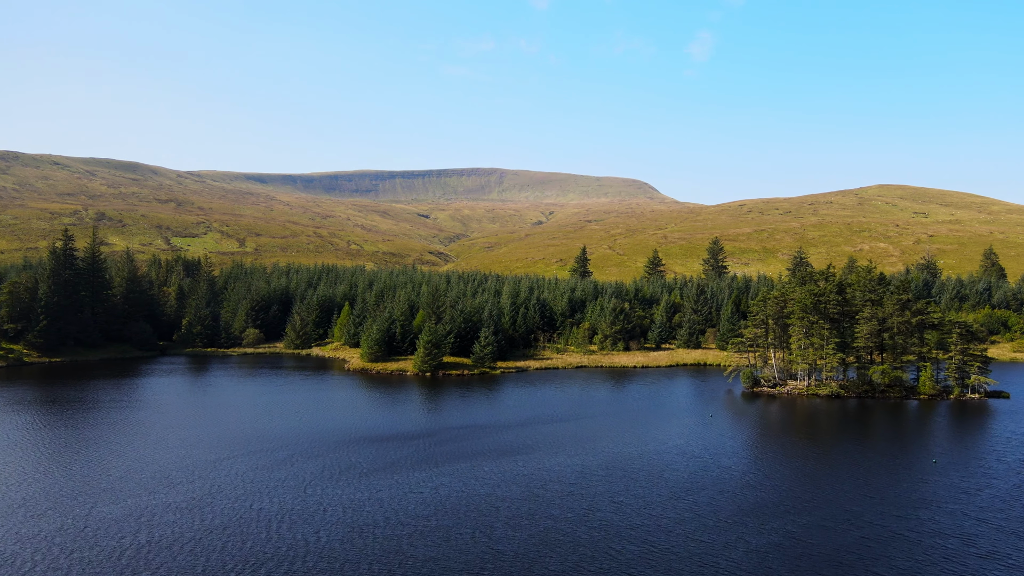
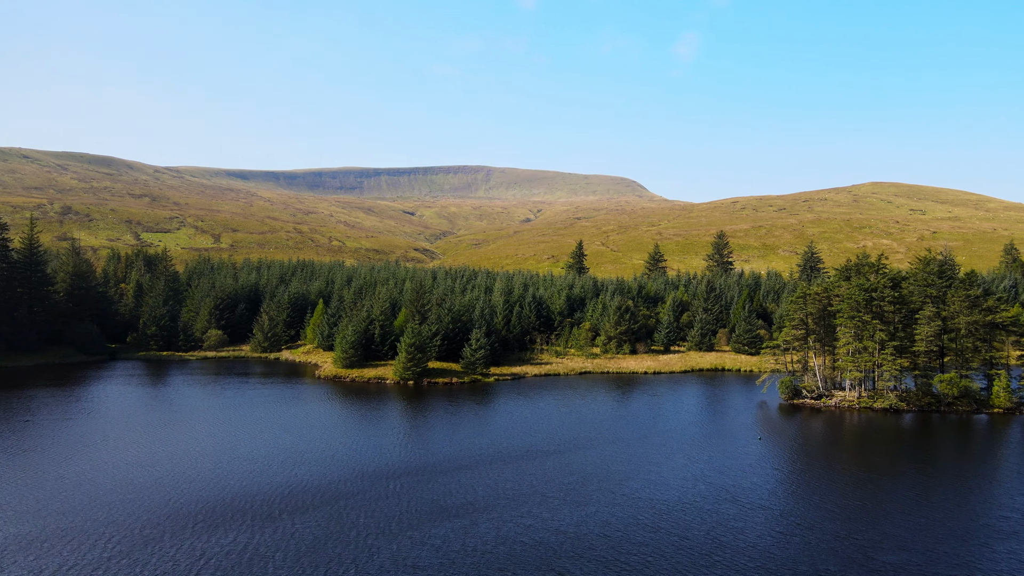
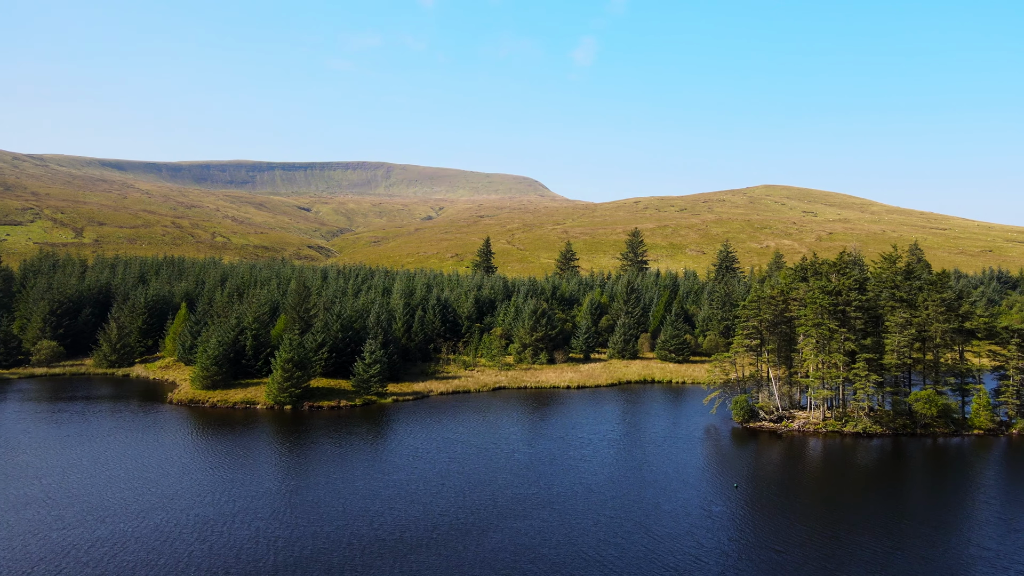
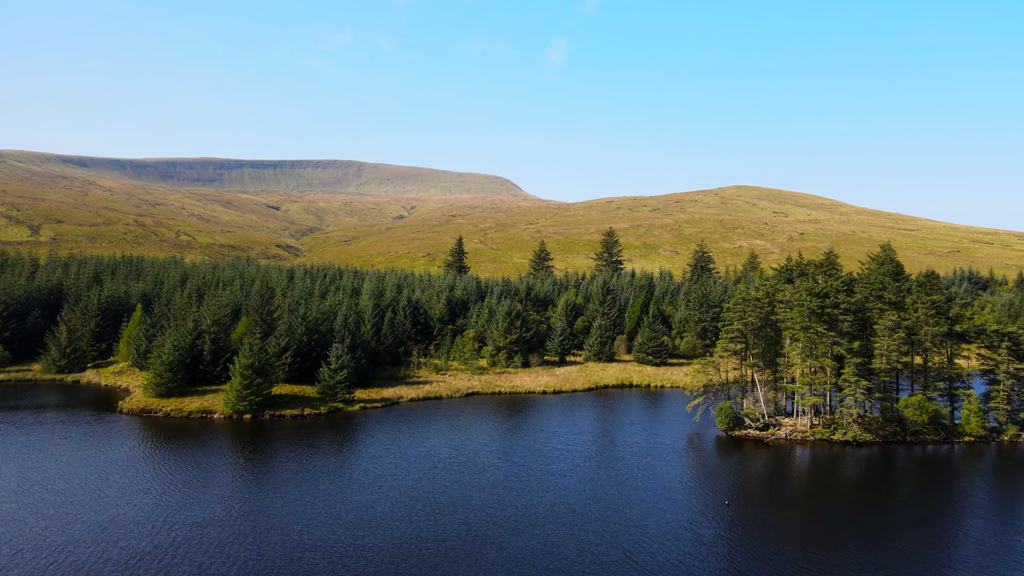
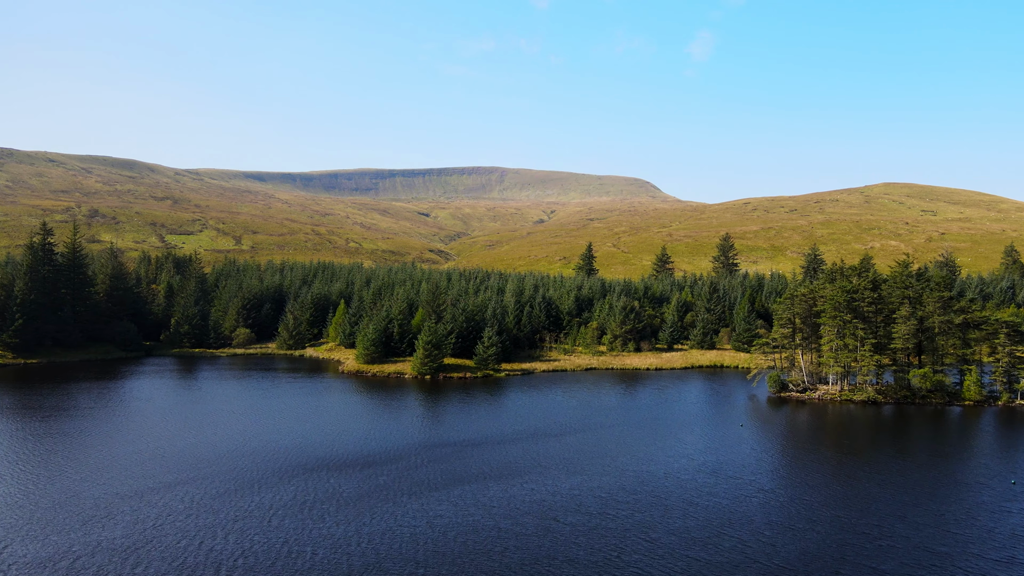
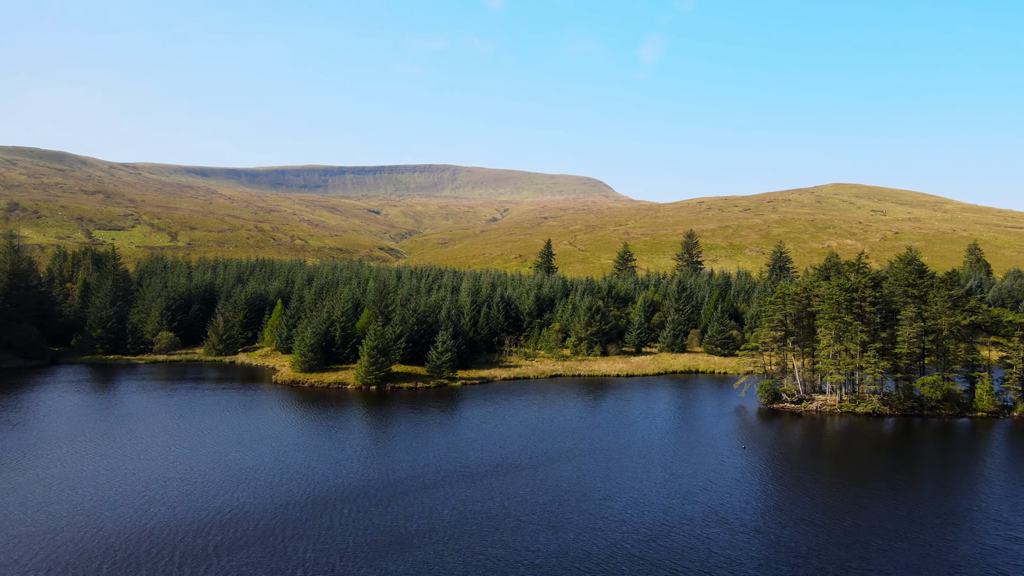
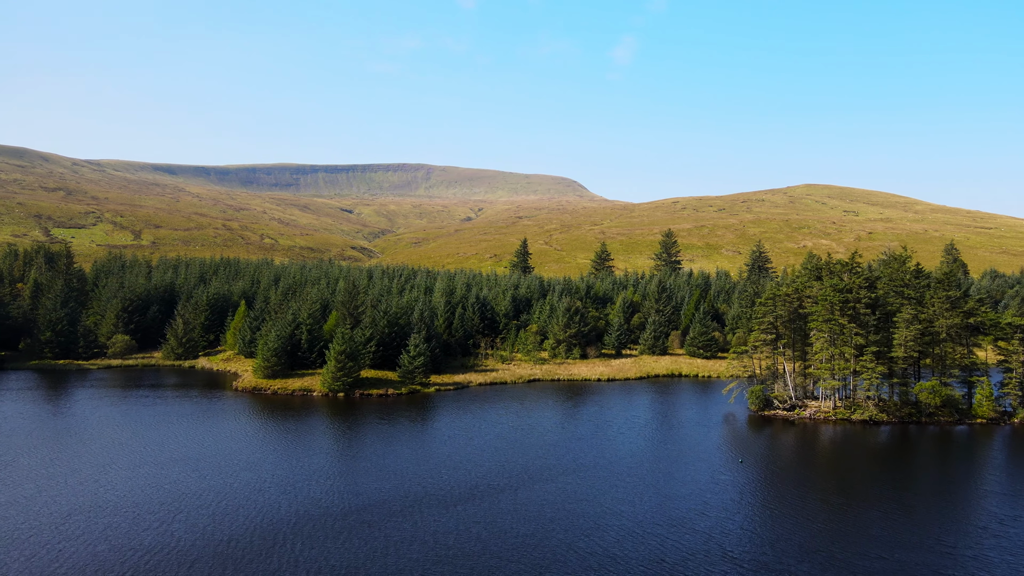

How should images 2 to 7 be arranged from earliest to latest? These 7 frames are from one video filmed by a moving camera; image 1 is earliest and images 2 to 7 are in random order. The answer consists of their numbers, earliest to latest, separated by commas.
5, 2, 6, 7, 3, 4
